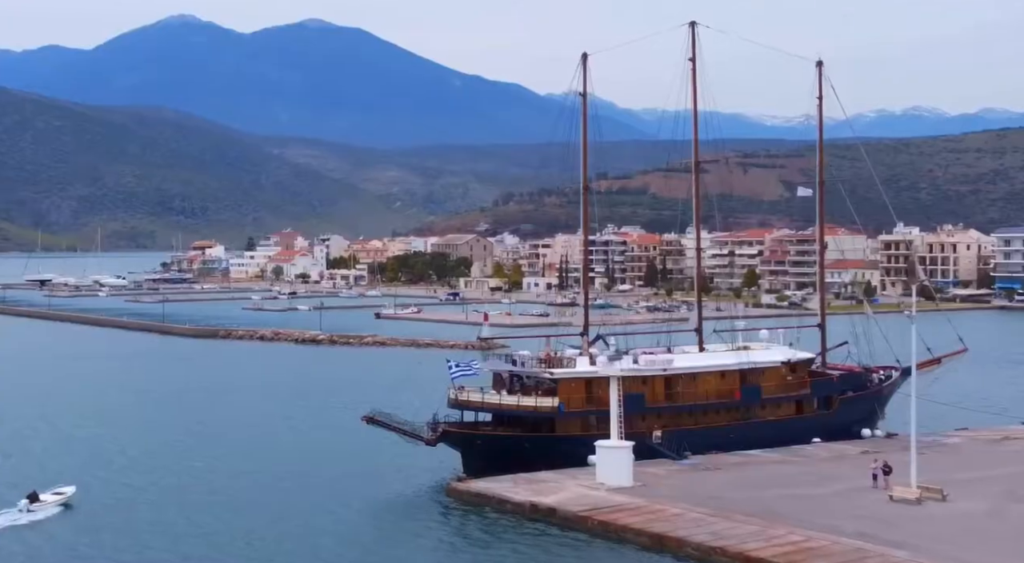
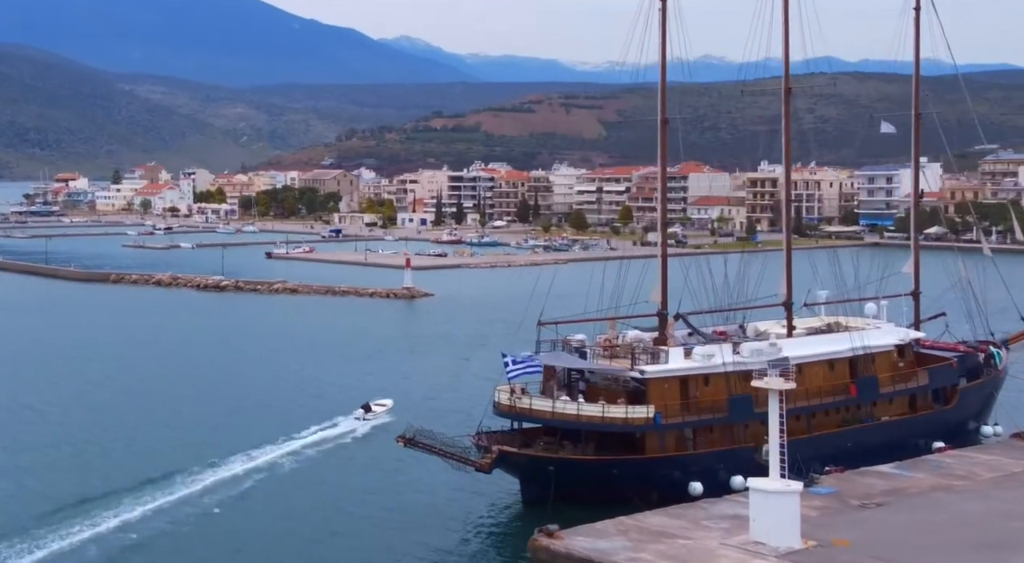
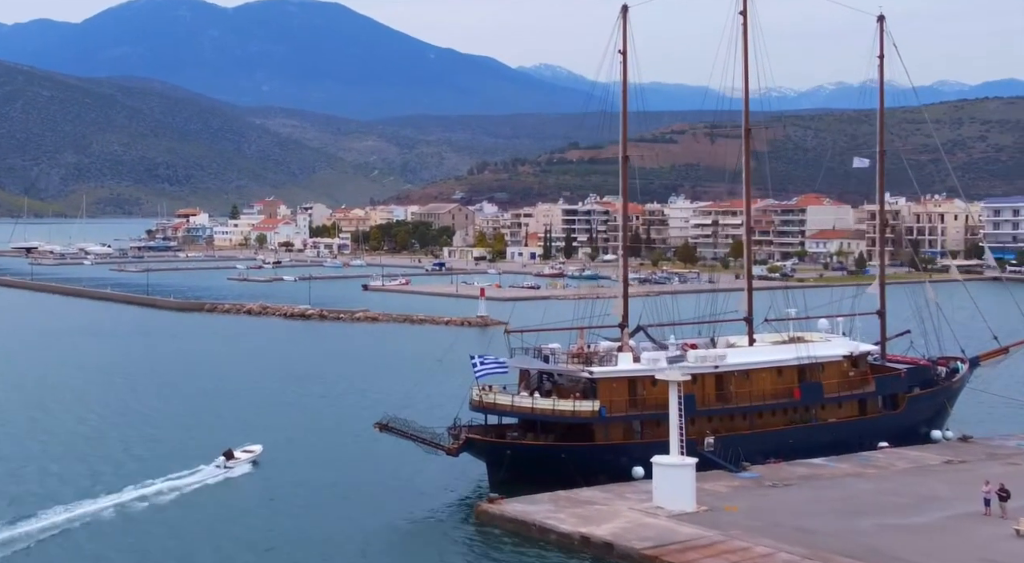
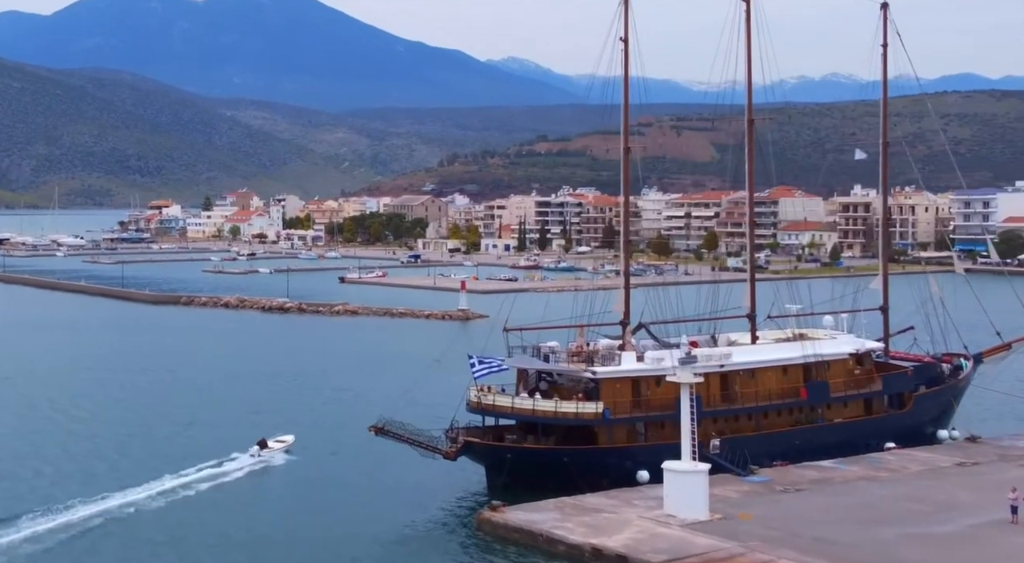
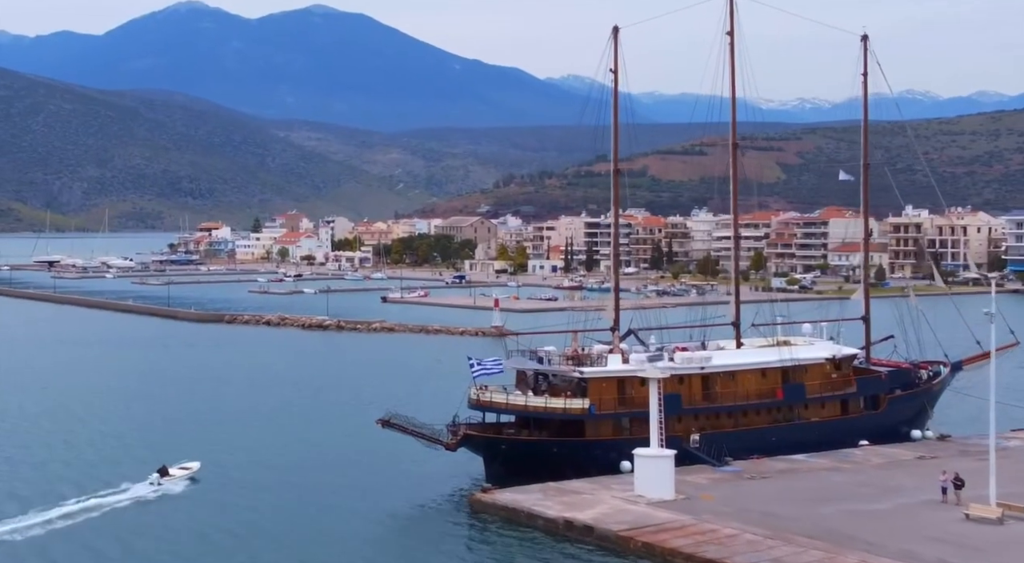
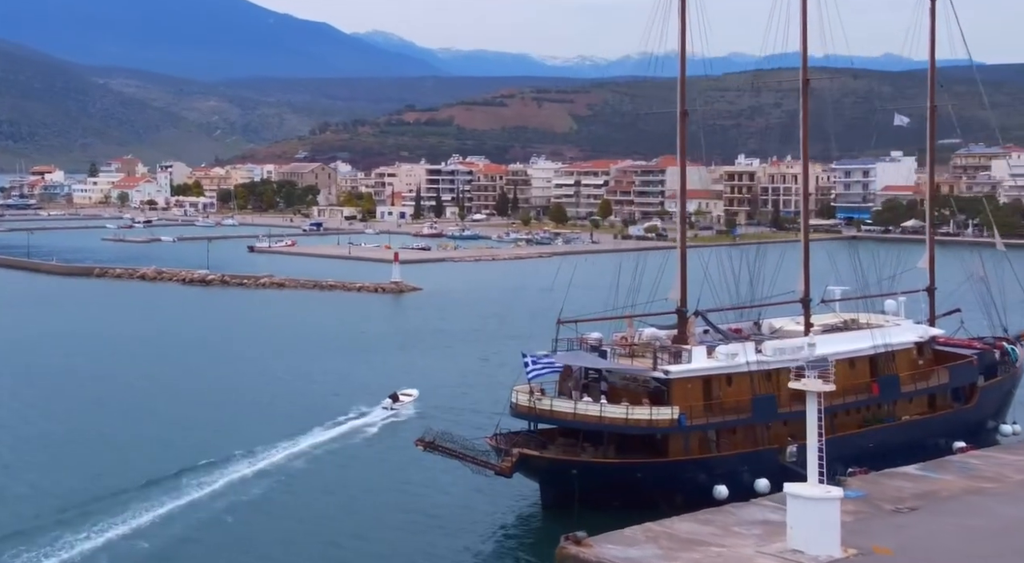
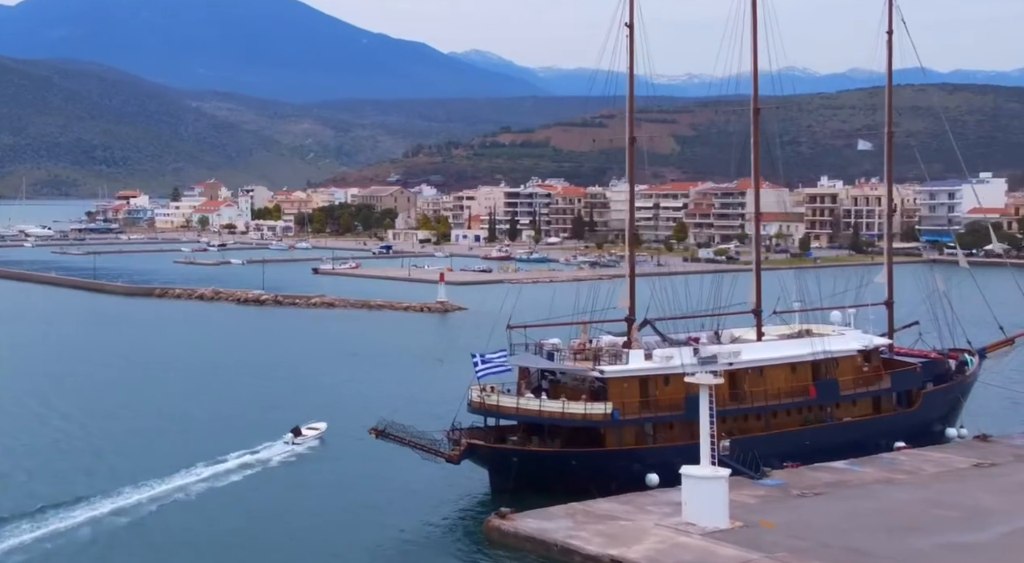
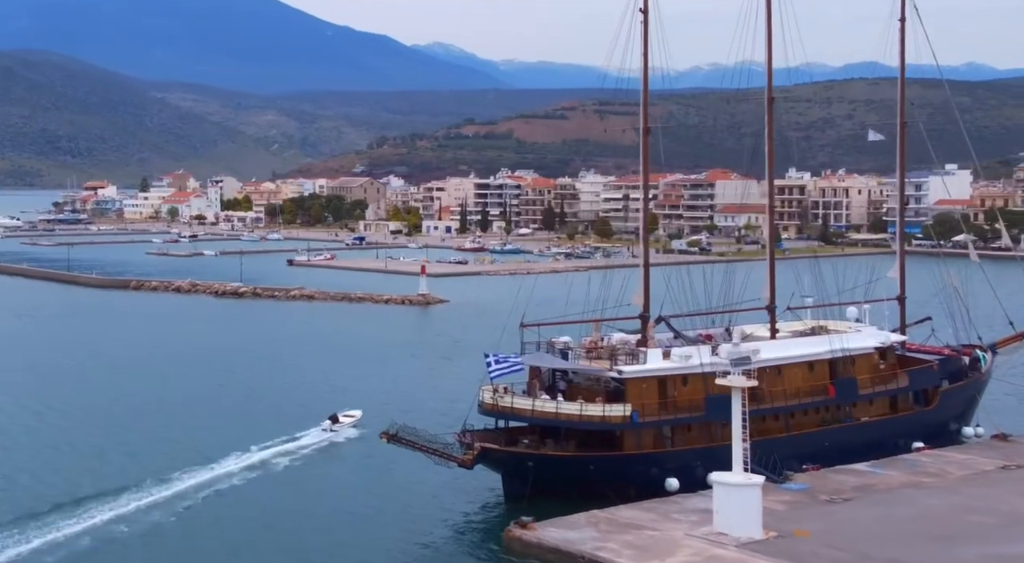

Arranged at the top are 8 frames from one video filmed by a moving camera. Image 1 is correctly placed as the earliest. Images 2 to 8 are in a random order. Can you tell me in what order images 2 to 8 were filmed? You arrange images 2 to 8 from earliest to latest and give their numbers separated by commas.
5, 3, 4, 7, 8, 2, 6
